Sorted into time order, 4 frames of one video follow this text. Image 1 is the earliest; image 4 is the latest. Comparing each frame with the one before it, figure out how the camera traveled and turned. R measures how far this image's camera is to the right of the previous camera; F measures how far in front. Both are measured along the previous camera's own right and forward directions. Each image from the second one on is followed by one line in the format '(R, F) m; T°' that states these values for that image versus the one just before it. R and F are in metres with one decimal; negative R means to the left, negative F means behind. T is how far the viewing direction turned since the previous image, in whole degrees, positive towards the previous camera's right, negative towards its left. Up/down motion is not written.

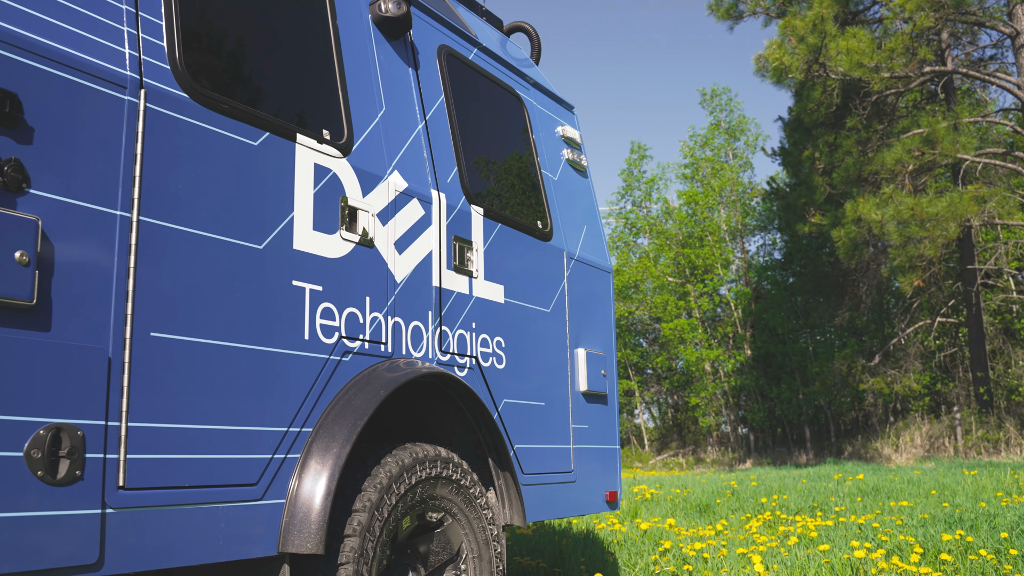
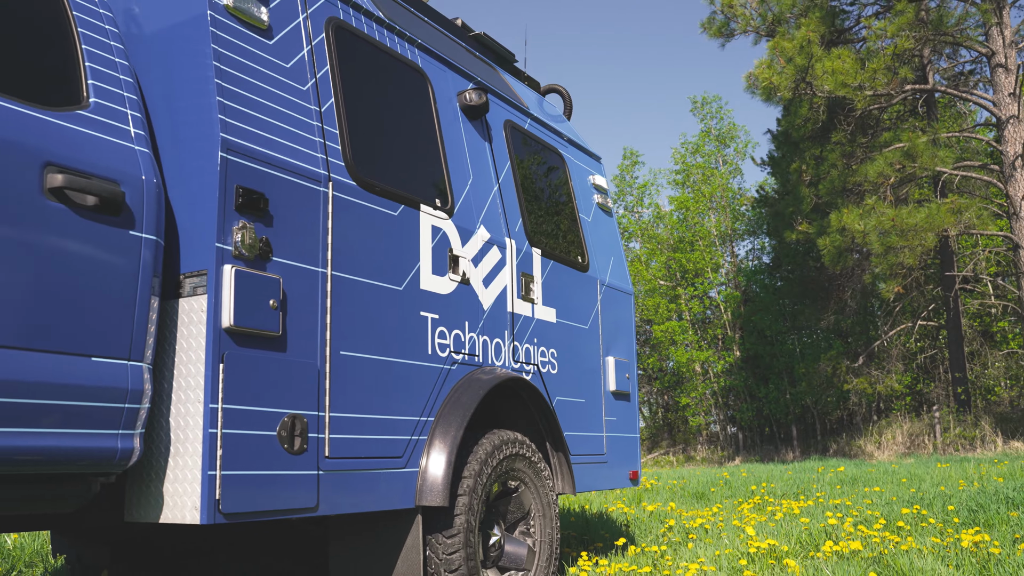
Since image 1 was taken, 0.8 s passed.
(-0.2, -0.8) m; +1°
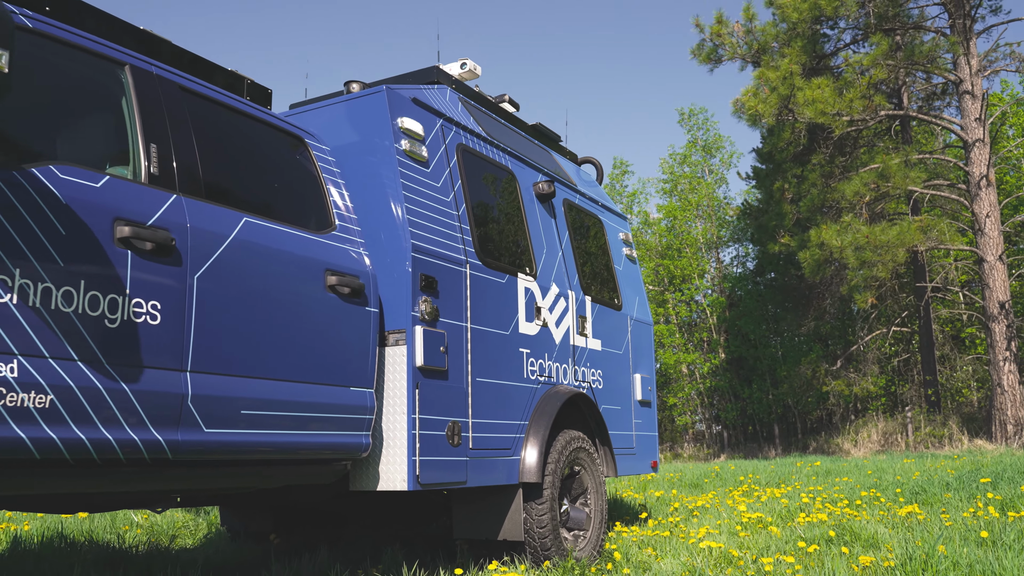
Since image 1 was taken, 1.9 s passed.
(-0.4, -1.3) m; +1°
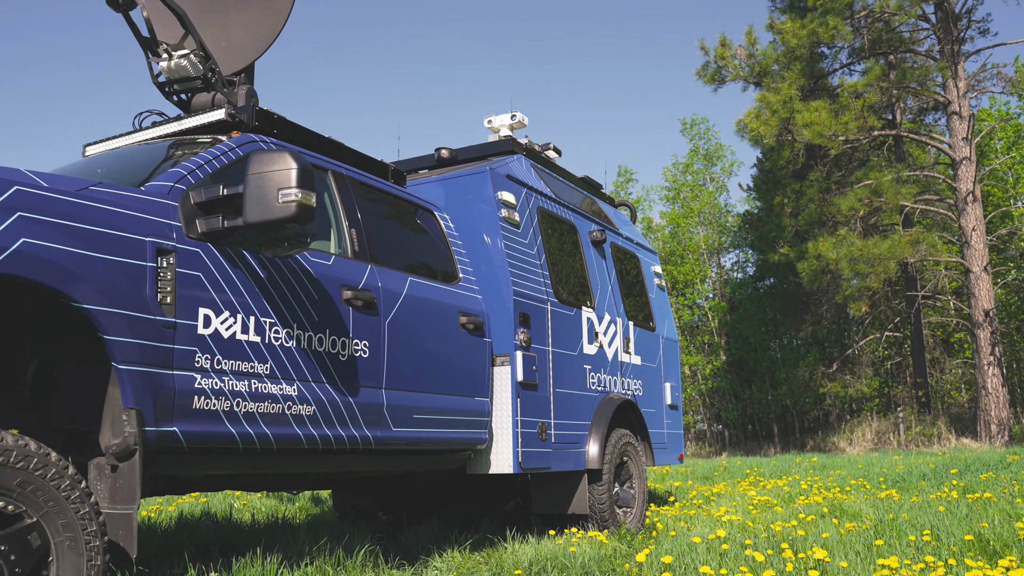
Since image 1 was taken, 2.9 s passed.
(-0.4, -1.2) m; 0°
